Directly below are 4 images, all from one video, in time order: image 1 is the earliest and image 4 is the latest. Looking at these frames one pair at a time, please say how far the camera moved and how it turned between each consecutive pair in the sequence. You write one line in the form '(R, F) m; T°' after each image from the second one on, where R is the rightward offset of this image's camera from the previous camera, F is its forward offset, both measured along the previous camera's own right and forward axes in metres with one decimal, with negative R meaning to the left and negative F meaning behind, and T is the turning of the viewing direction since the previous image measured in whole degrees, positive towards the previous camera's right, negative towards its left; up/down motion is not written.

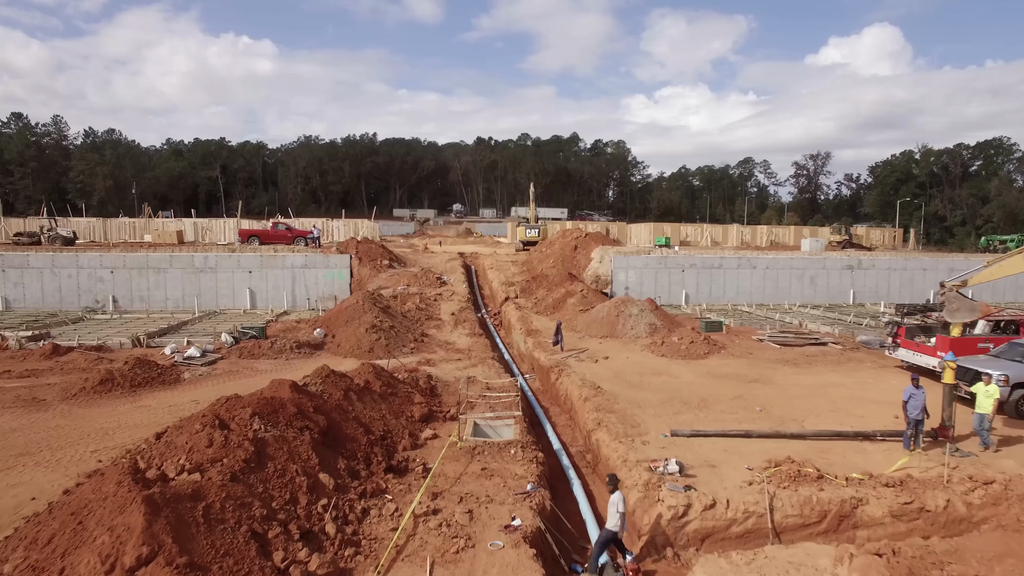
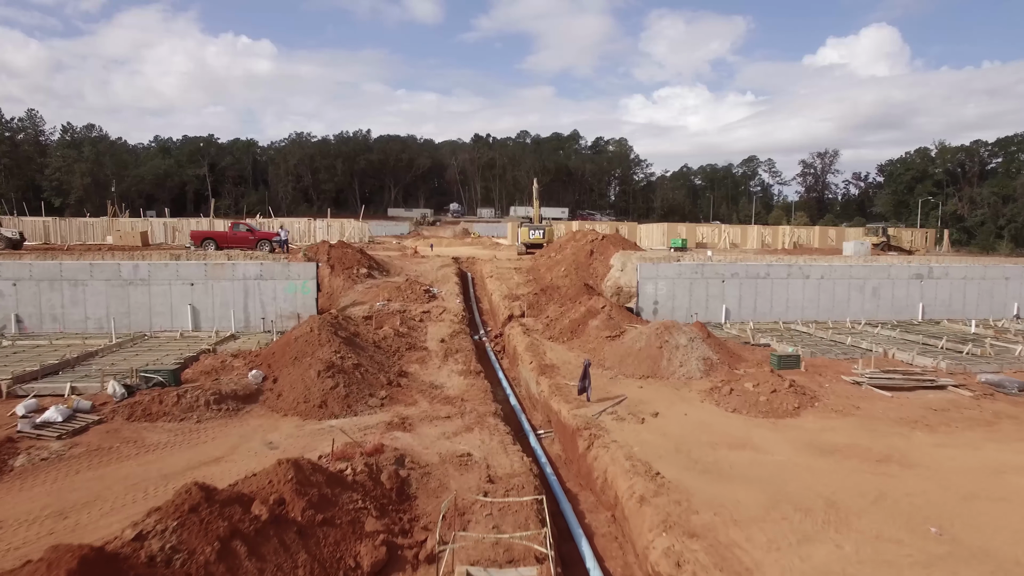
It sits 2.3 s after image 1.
(-0.2, +3.9) m; 0°
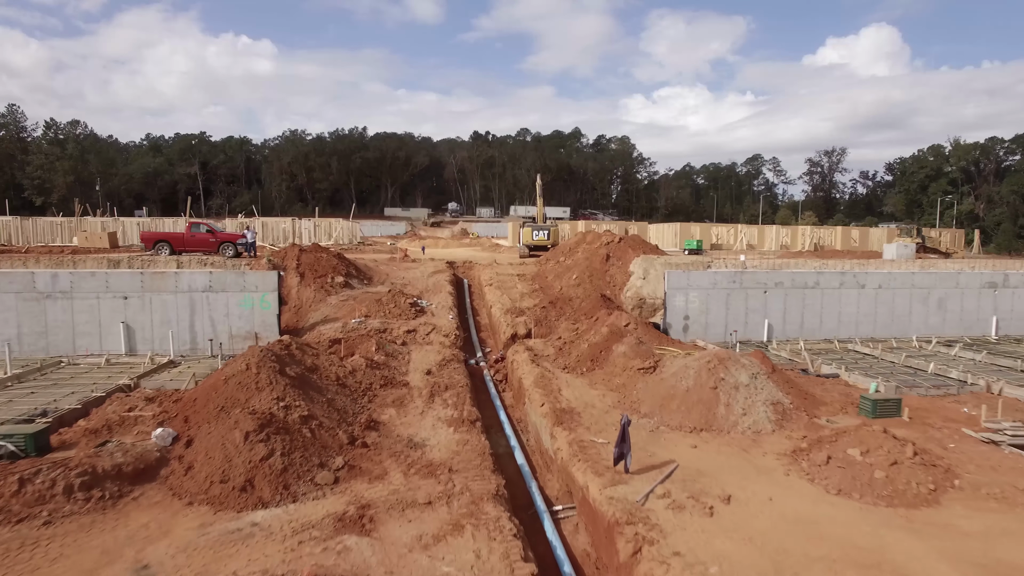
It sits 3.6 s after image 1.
(-0.1, +2.9) m; 0°
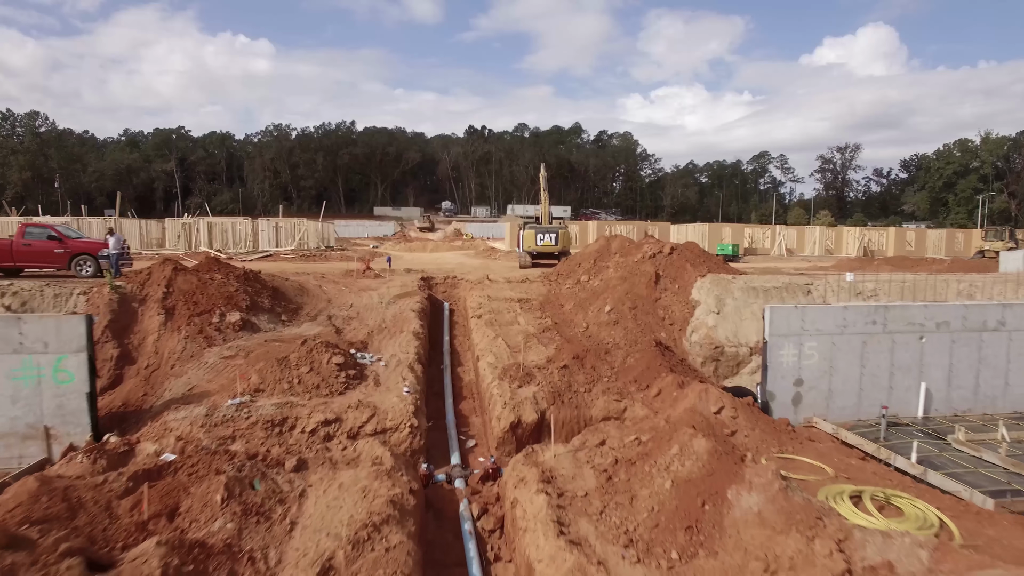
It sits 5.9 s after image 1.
(0.0, +6.2) m; 0°
